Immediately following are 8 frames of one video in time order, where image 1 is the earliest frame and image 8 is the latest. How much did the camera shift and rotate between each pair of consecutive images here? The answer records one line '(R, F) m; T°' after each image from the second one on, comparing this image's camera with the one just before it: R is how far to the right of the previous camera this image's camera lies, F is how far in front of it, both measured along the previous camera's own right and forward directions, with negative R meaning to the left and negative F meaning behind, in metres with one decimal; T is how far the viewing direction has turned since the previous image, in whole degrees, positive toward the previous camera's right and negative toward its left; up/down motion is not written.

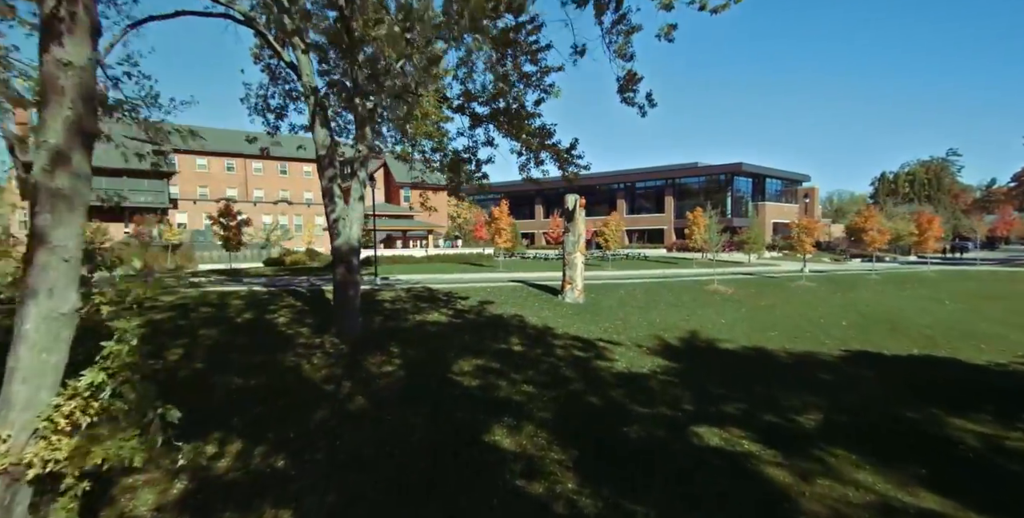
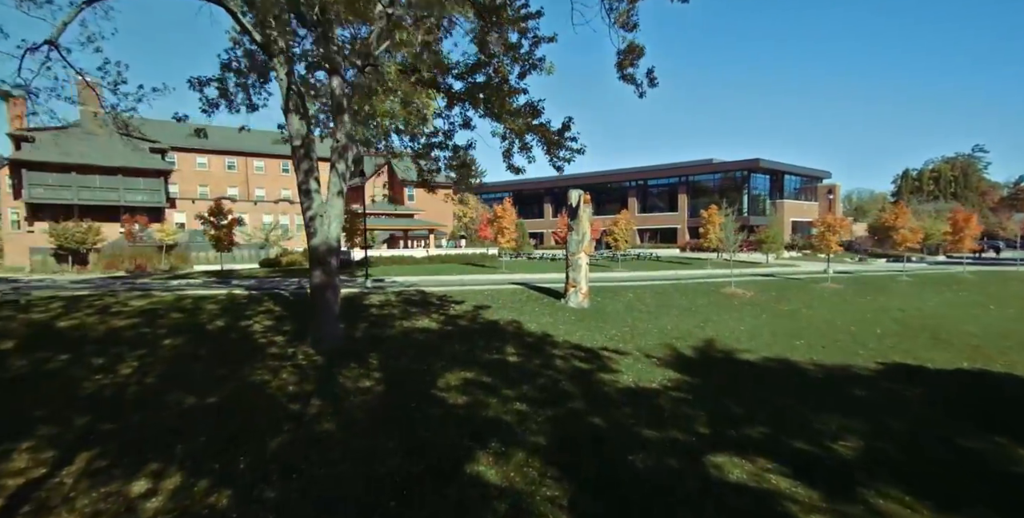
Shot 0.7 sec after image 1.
(+0.4, +1.1) m; -1°
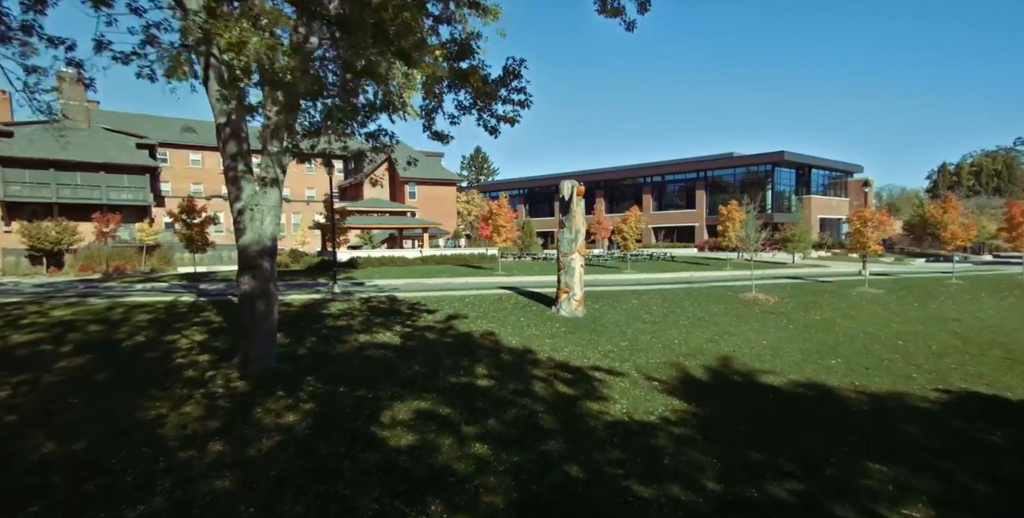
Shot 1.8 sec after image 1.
(+0.8, +1.8) m; -2°
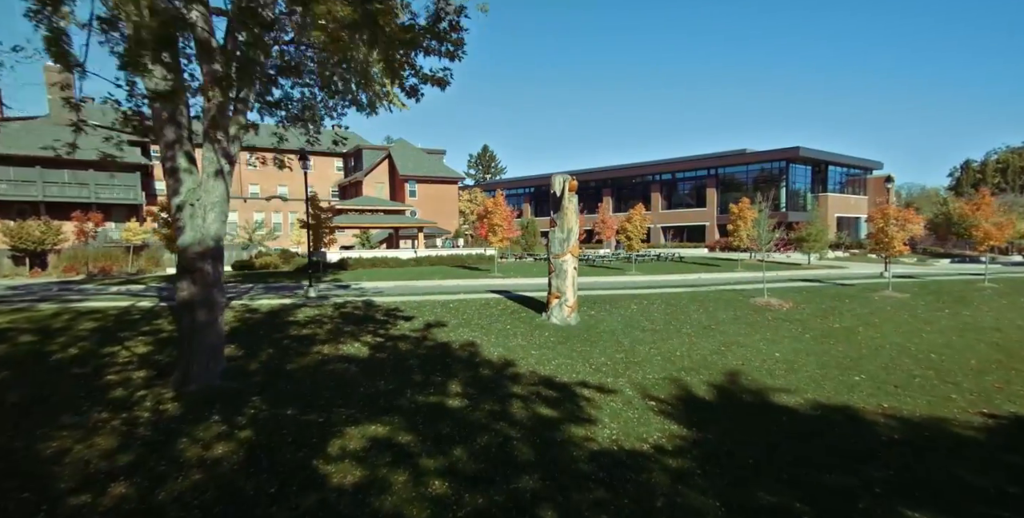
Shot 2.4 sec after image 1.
(+0.5, +1.1) m; -1°
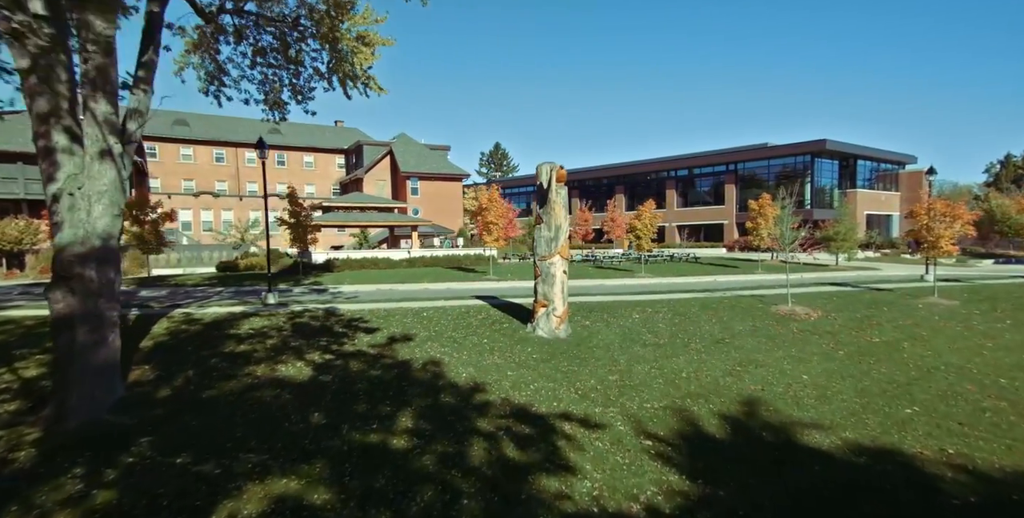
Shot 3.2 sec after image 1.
(+0.7, +1.5) m; -2°
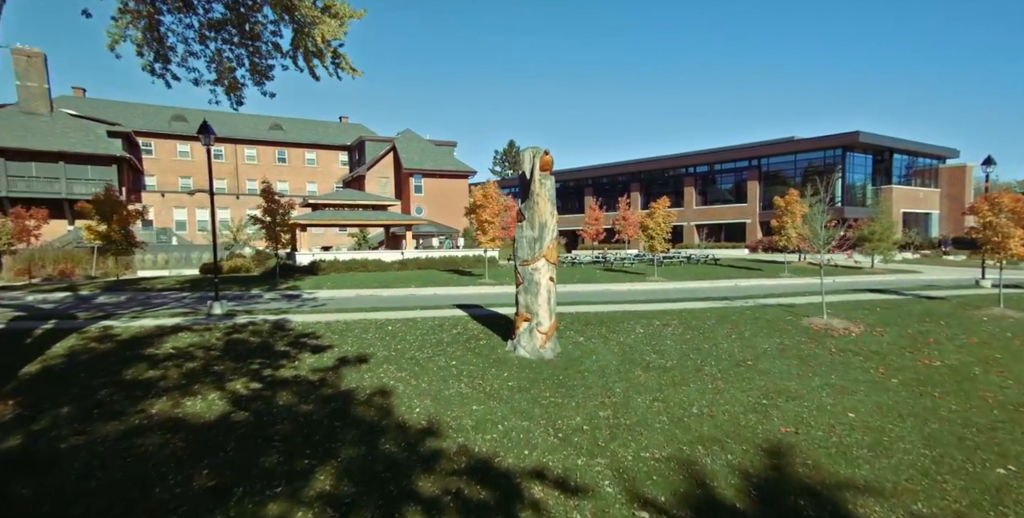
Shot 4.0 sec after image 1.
(+0.7, +1.6) m; -2°
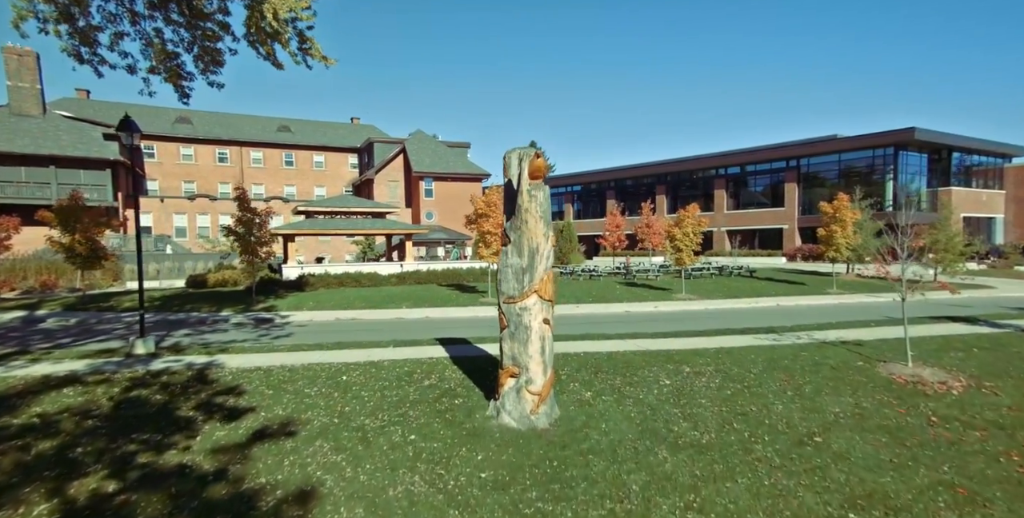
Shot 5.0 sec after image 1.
(+0.5, +2.0) m; -3°
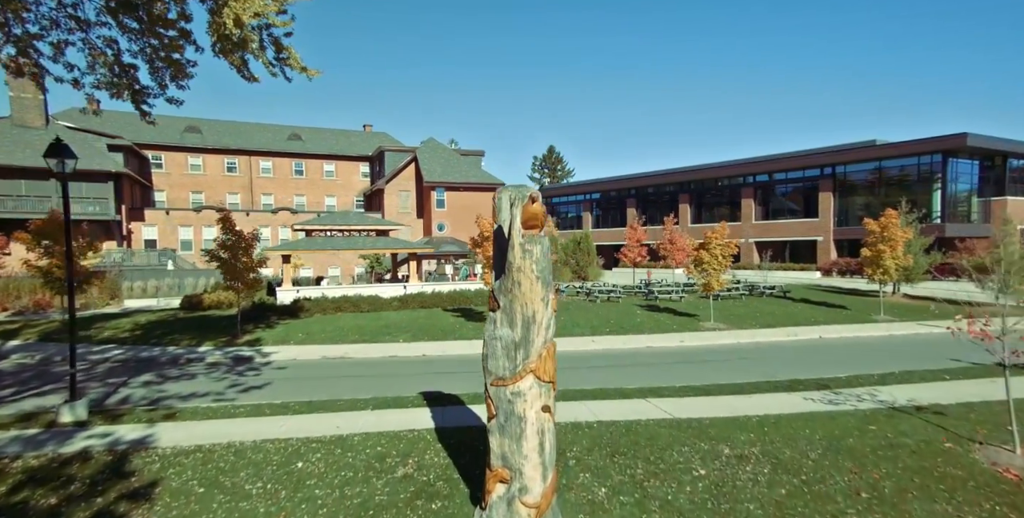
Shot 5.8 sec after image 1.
(+0.3, +1.4) m; -2°
